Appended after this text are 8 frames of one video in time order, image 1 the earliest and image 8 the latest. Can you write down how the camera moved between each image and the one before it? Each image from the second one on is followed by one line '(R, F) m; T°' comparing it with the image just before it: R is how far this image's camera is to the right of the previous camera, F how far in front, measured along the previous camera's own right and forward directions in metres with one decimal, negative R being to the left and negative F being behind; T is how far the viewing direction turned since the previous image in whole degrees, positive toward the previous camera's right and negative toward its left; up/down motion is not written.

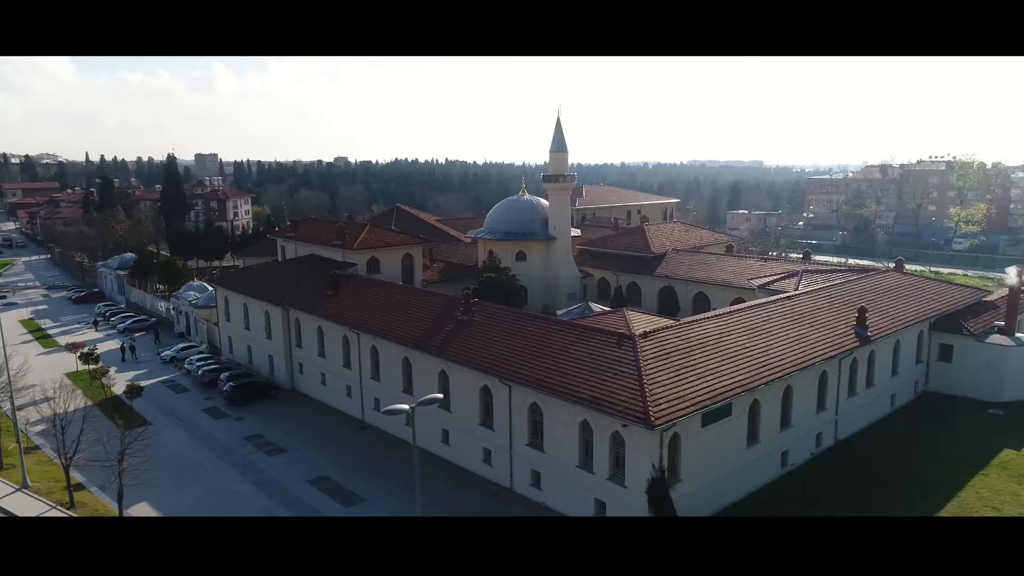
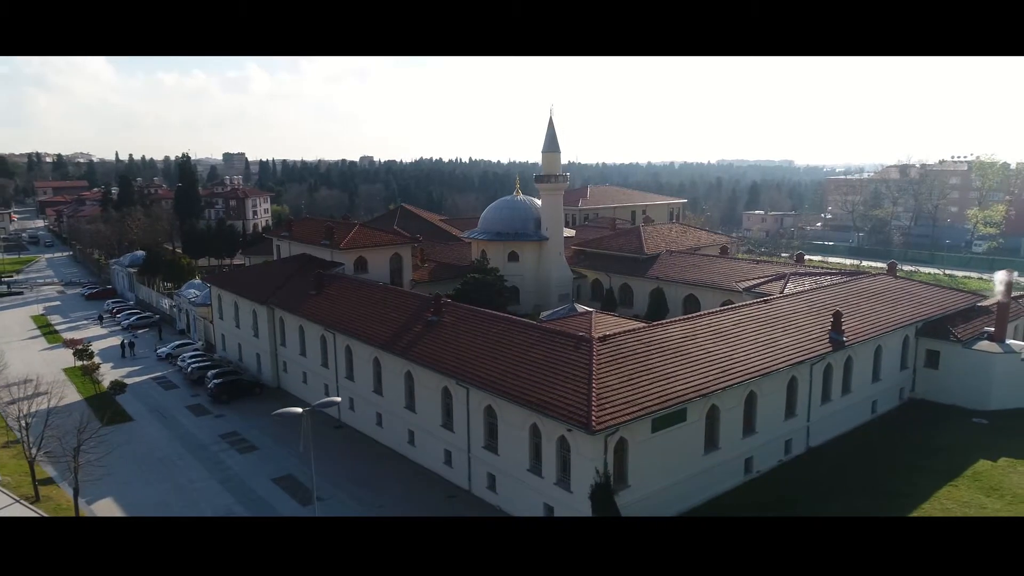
(+1.5, +0.1) m; -2°
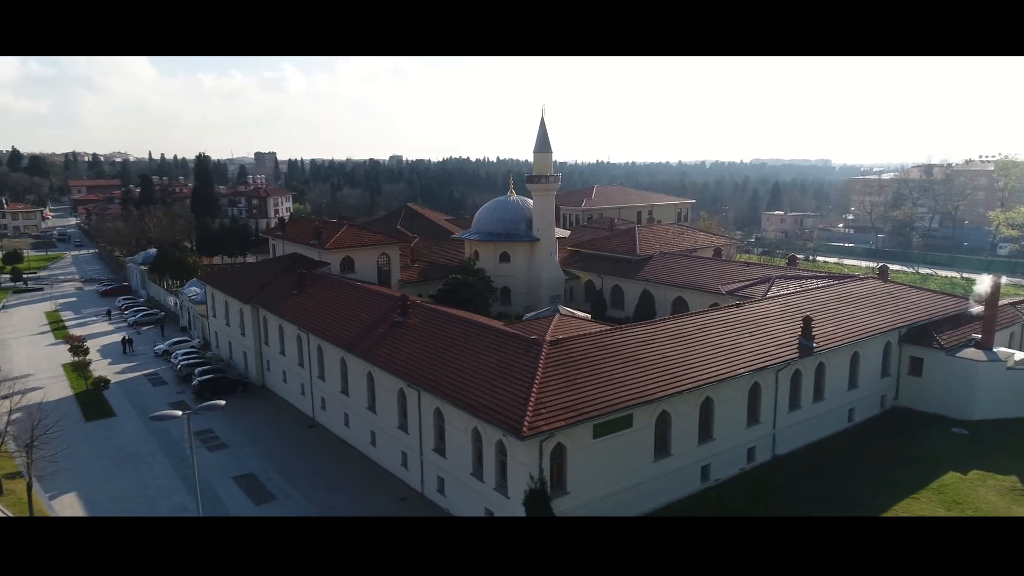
(+1.7, +0.2) m; -2°
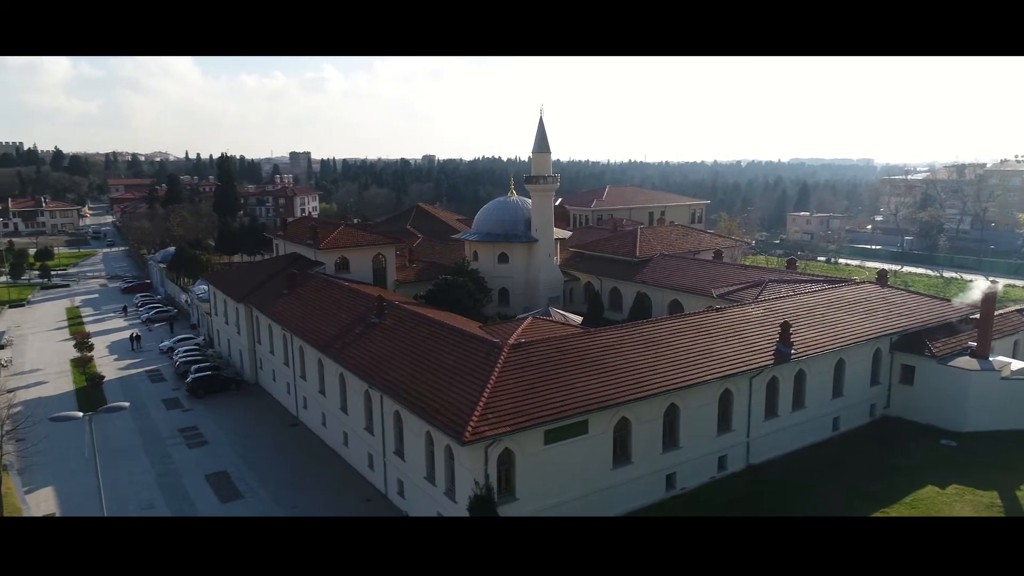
(+1.5, +0.2) m; -3°
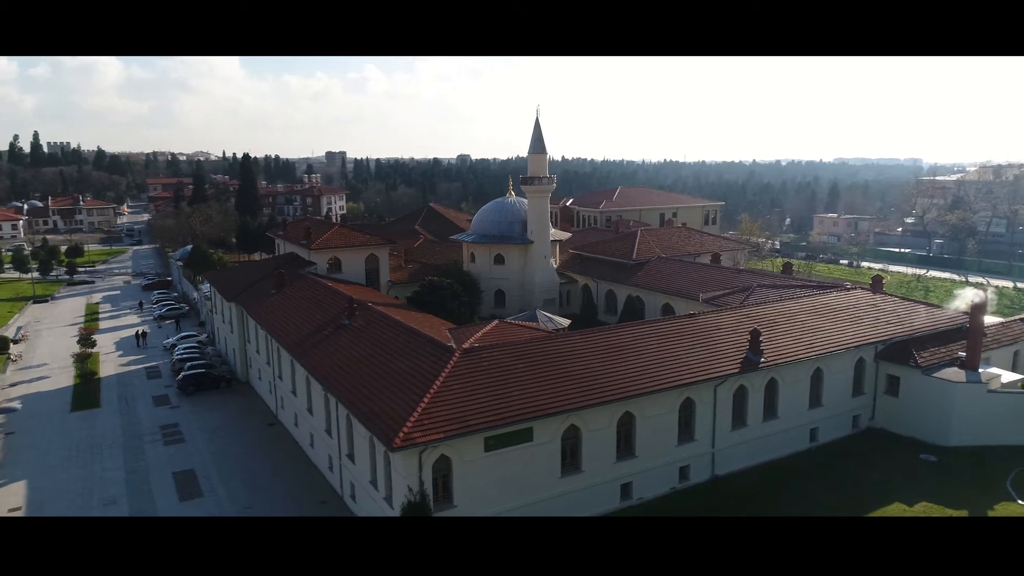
(+1.7, +0.2) m; -3°
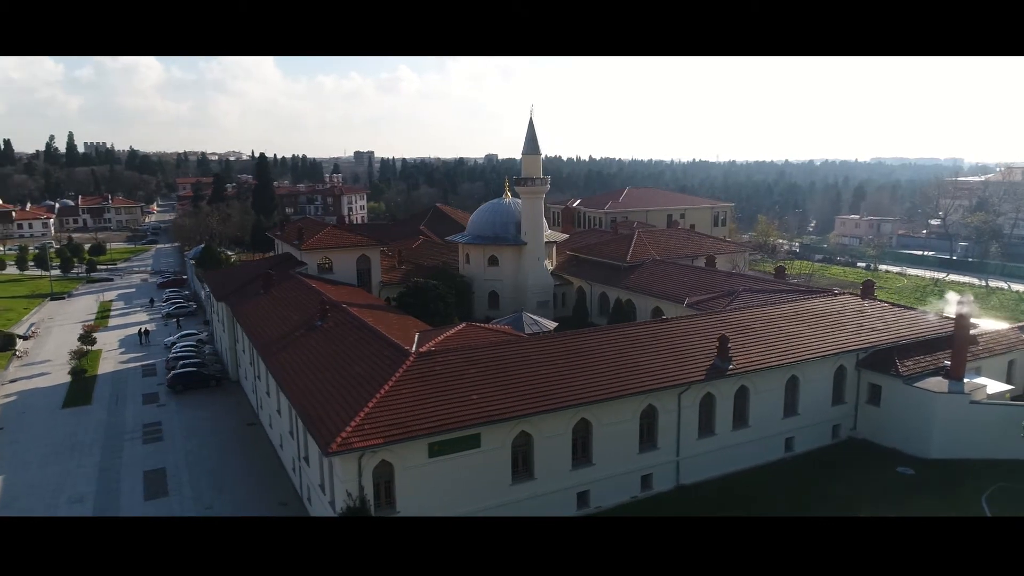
(+1.5, +0.2) m; -2°
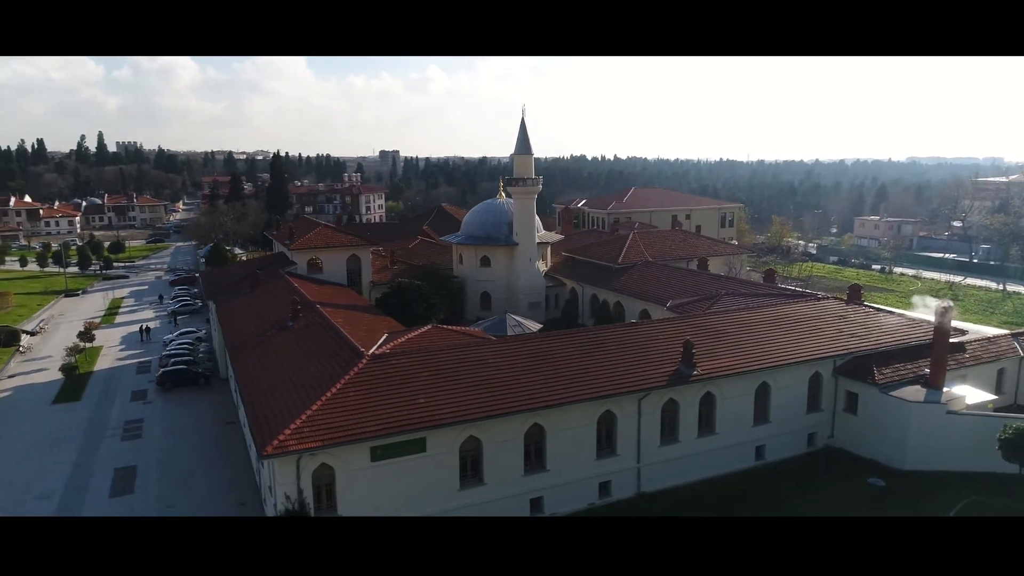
(+1.5, +0.2) m; -2°
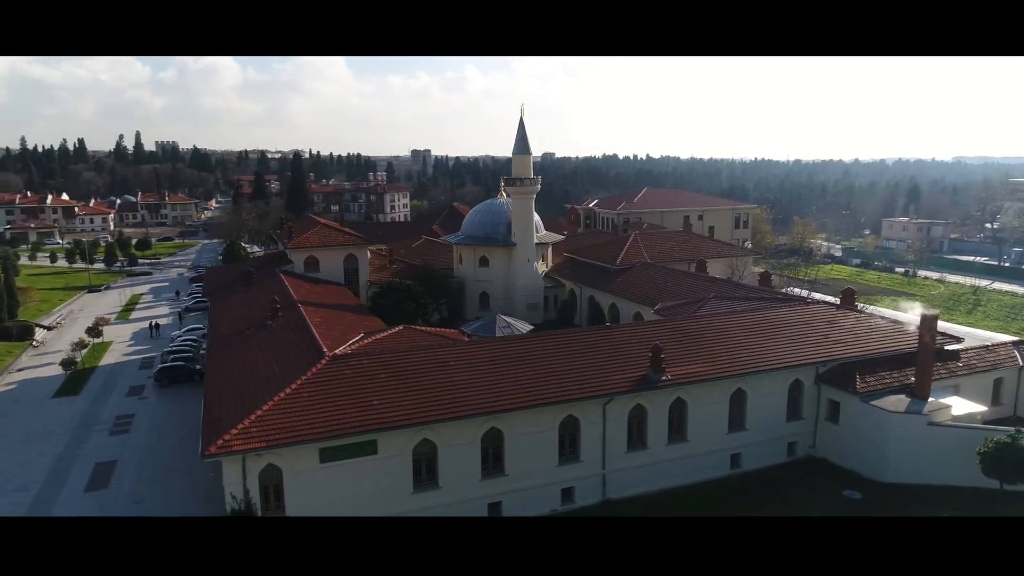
(+1.5, +0.2) m; -3°
